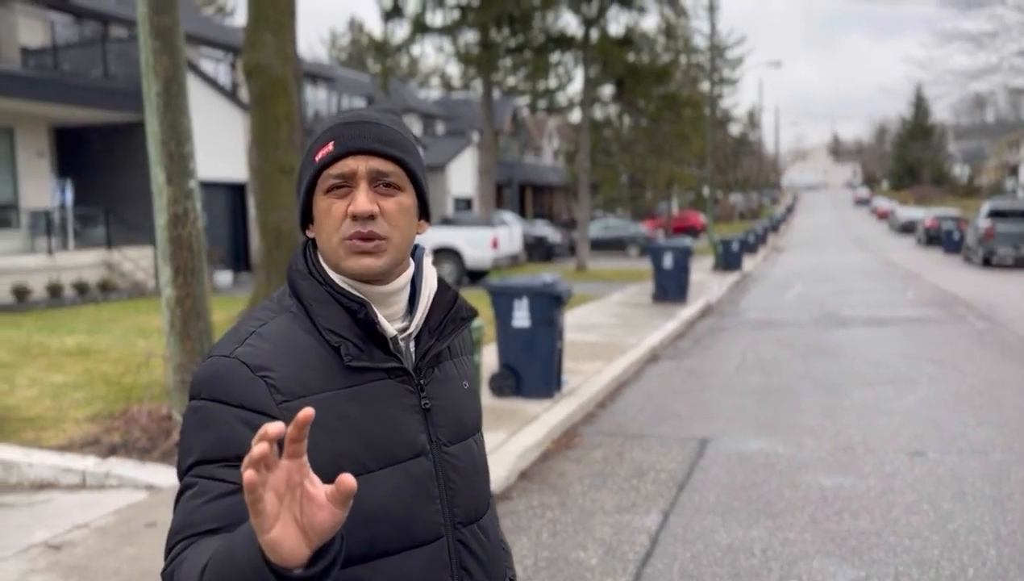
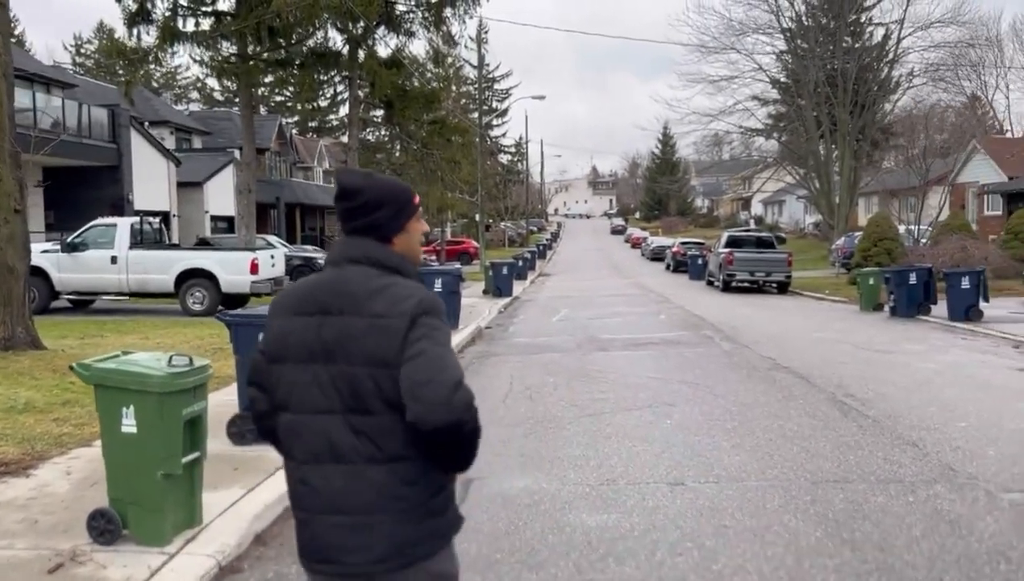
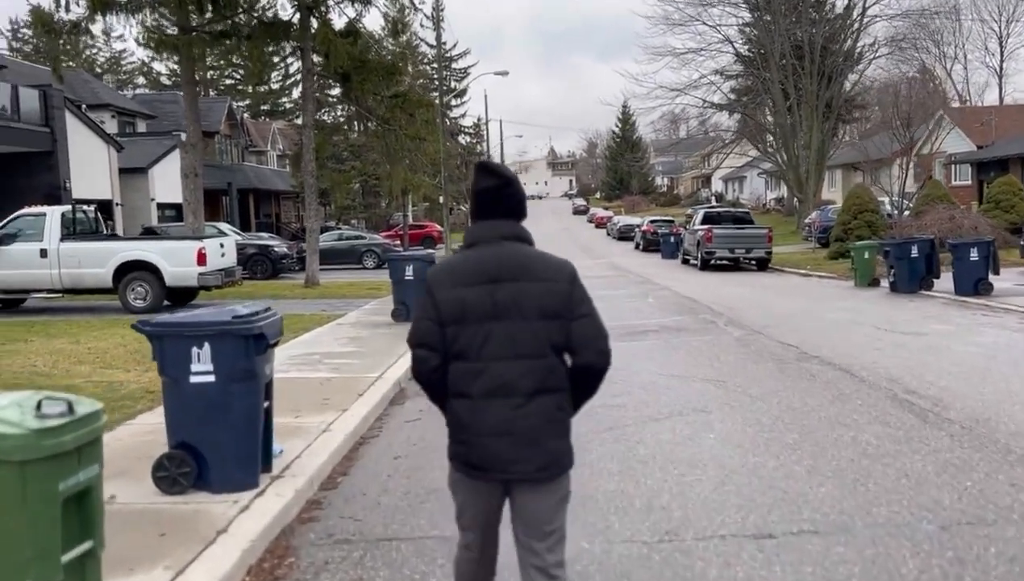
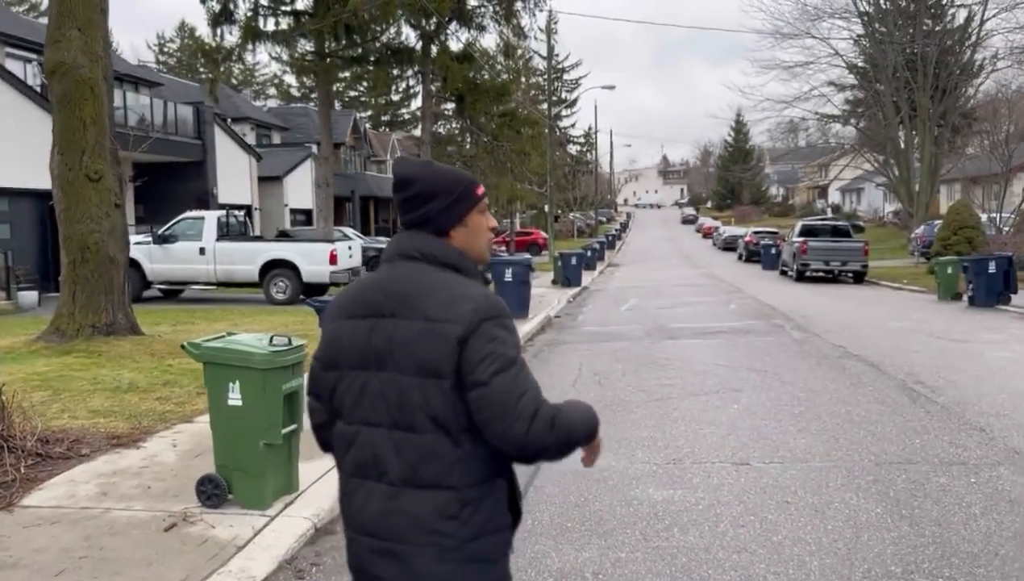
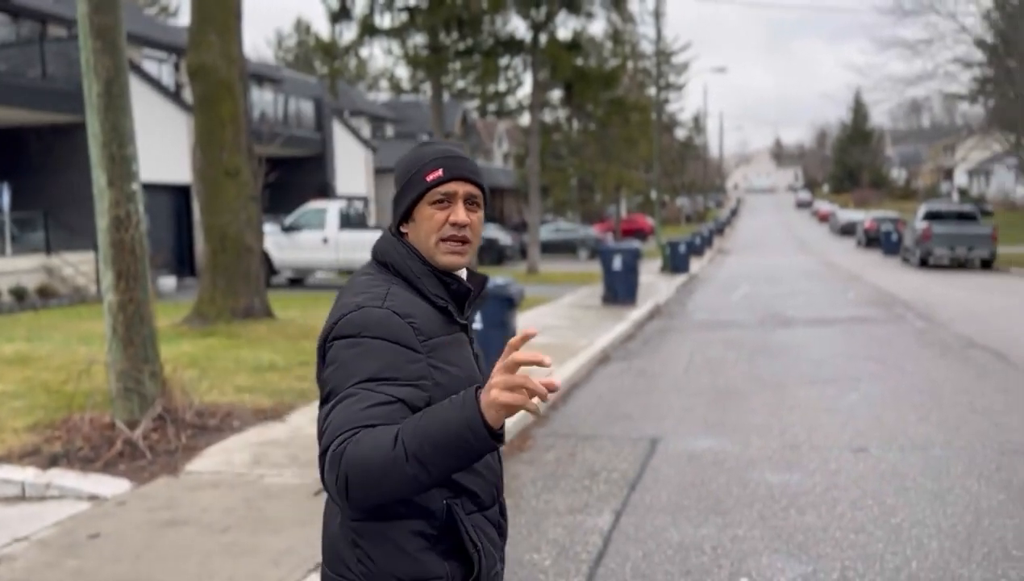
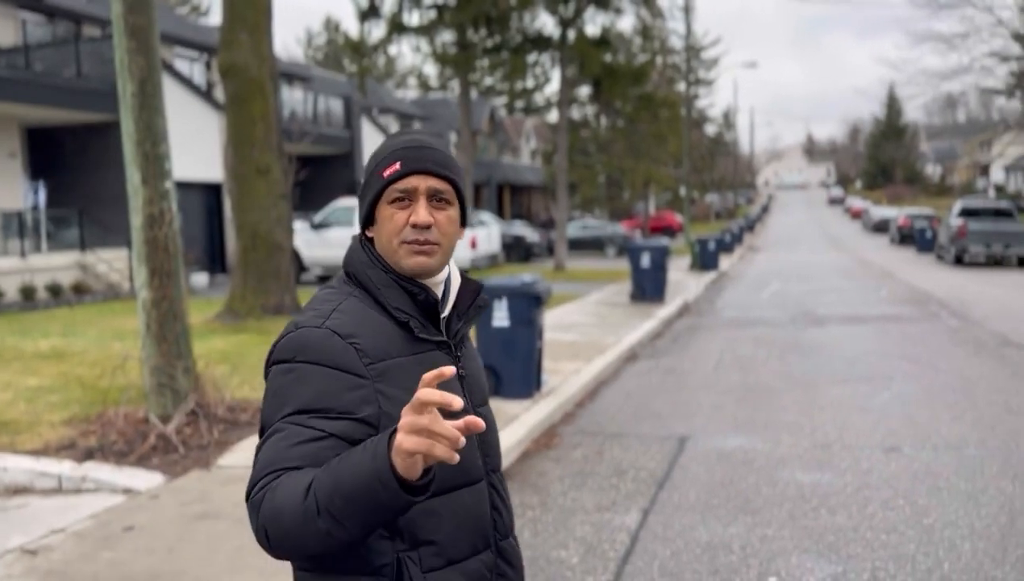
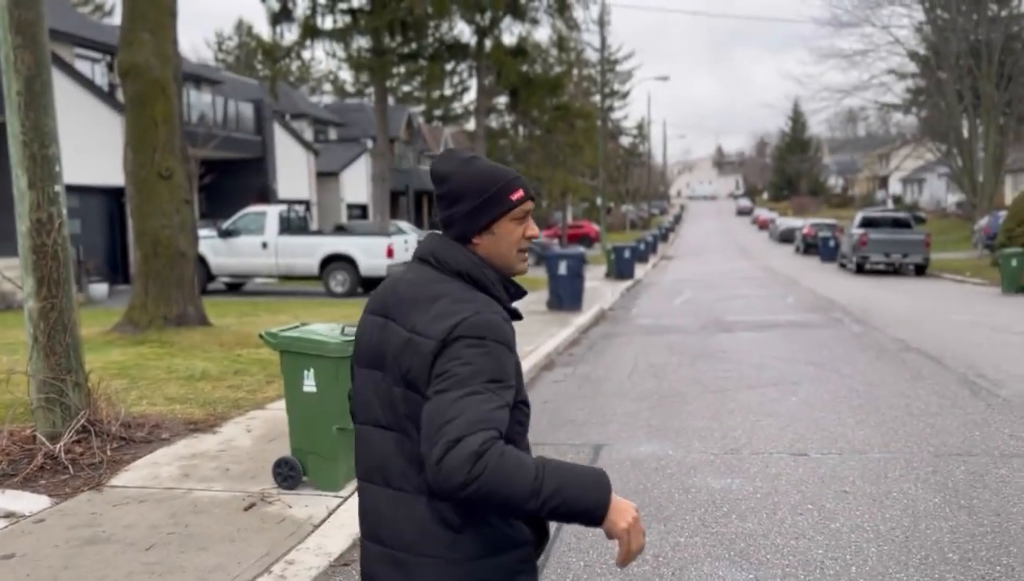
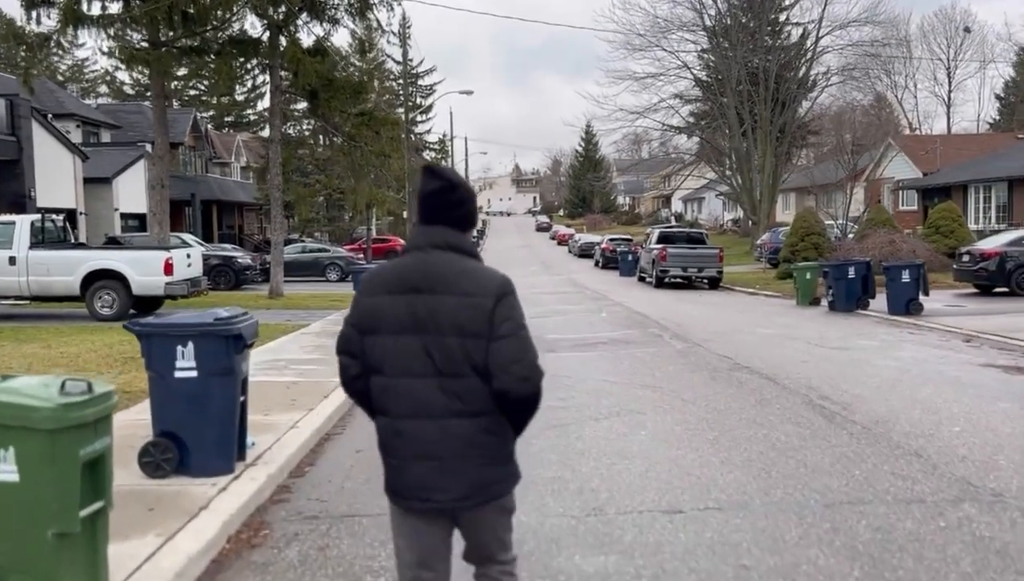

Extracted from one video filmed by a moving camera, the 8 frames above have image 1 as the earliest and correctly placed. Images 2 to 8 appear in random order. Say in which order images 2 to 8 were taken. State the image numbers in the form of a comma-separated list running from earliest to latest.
6, 5, 7, 4, 2, 8, 3
